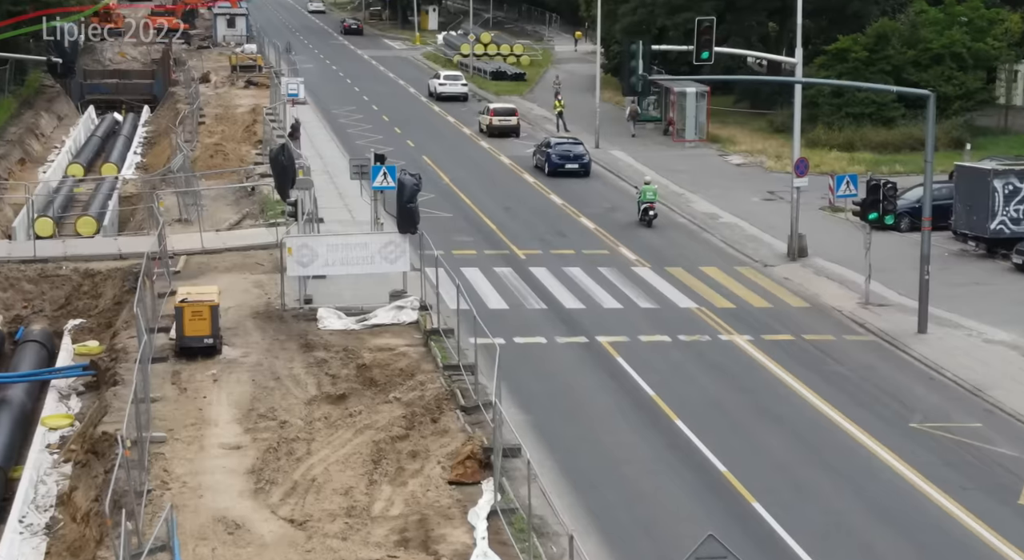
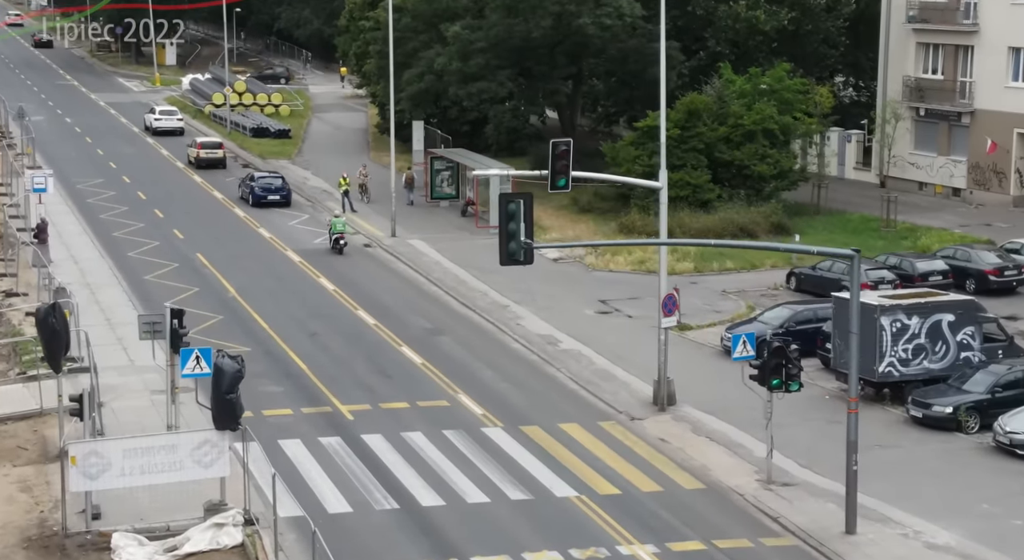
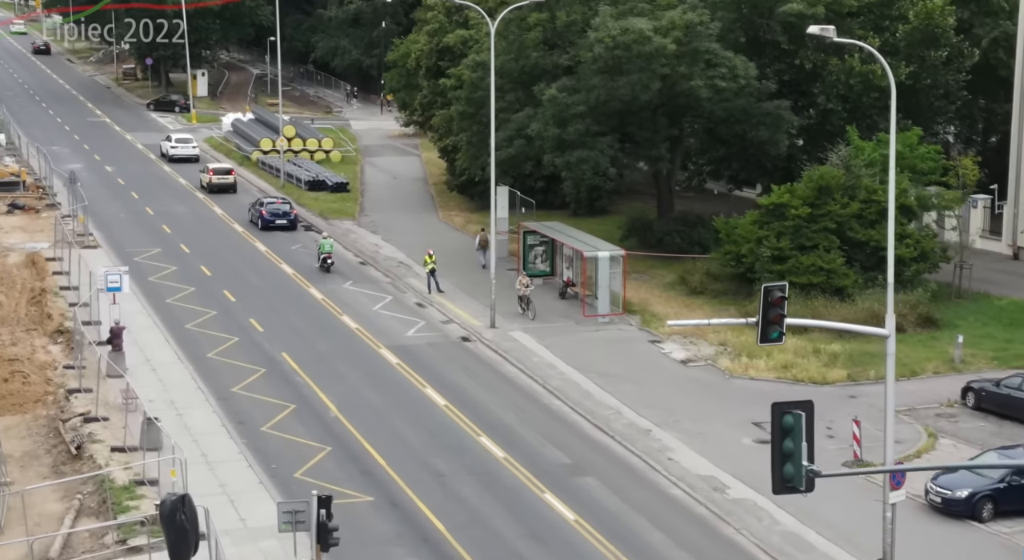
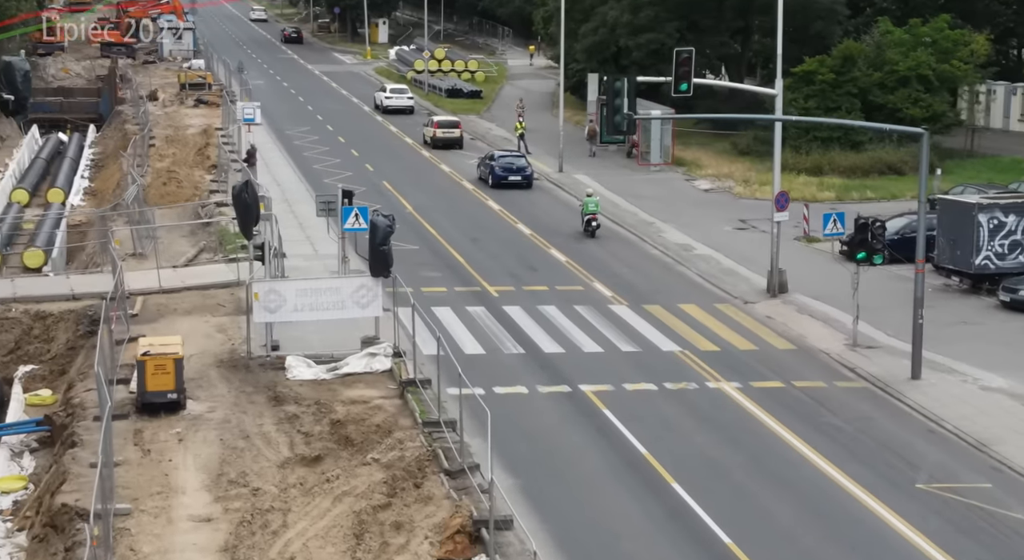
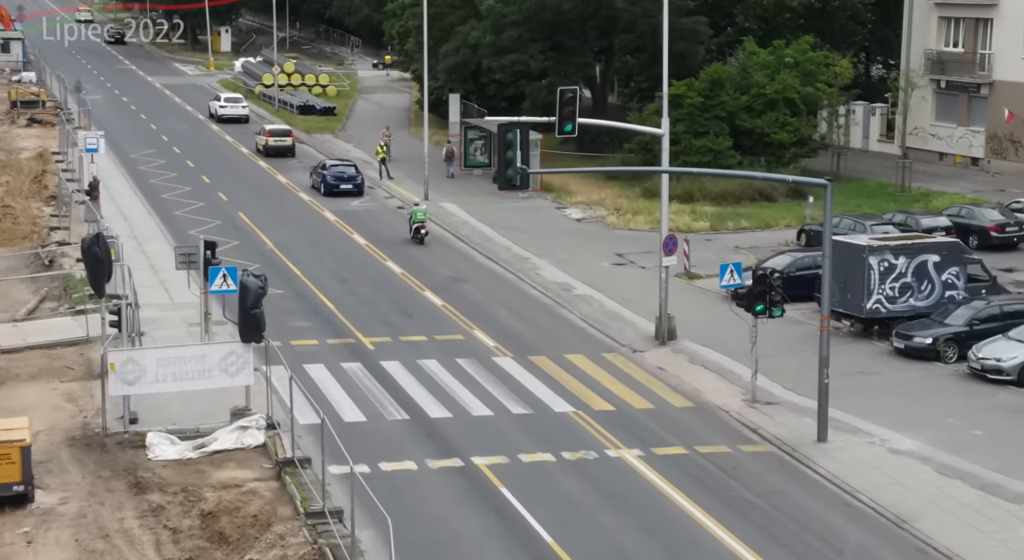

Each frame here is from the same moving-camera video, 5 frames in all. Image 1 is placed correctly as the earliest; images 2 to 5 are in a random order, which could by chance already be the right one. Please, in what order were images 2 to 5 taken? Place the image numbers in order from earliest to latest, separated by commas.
4, 5, 2, 3
